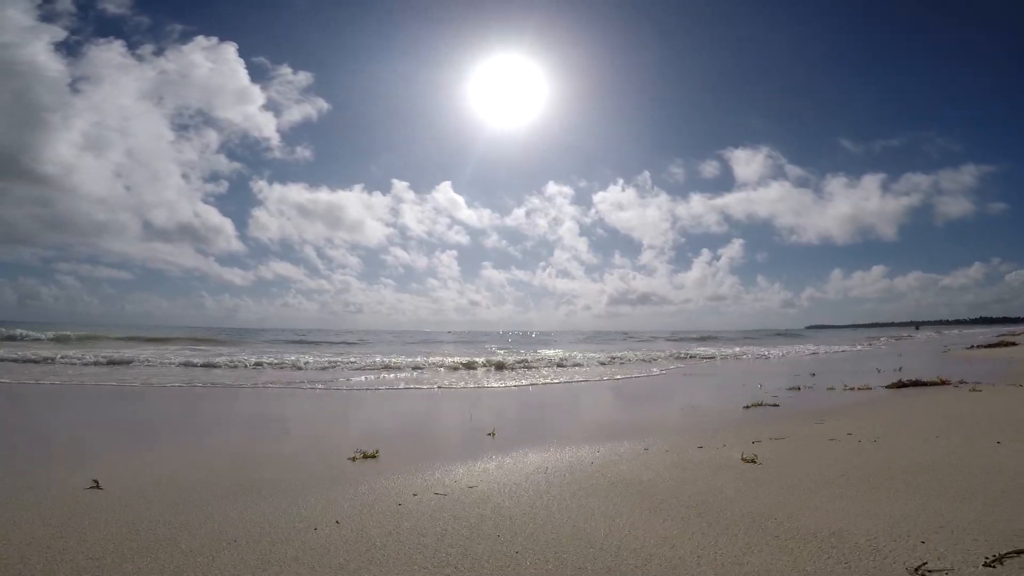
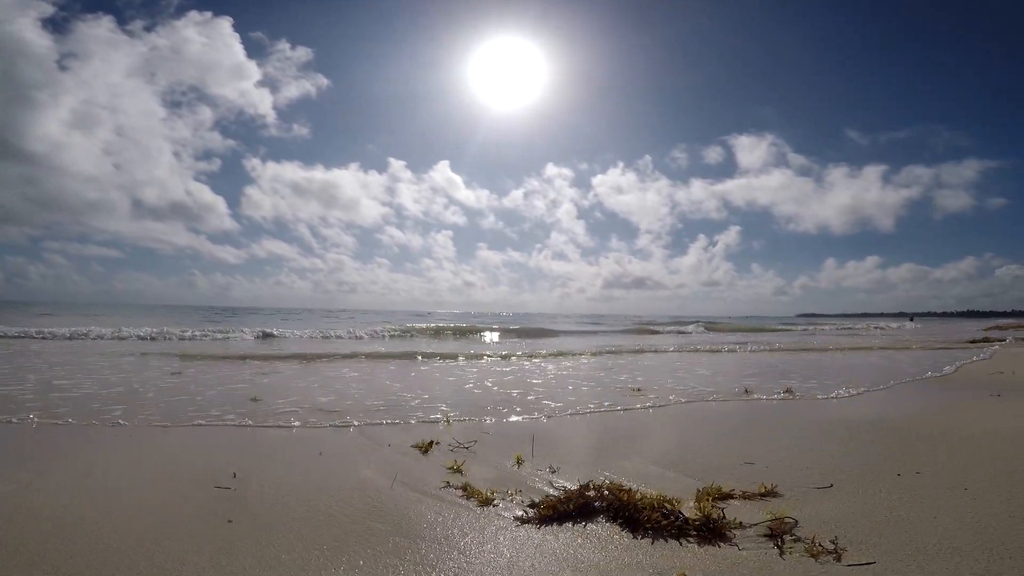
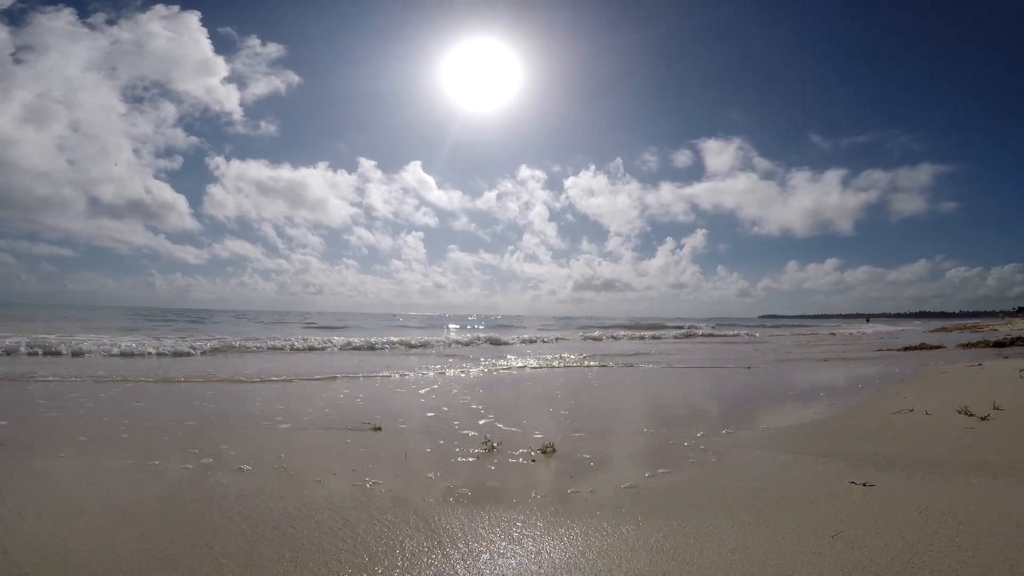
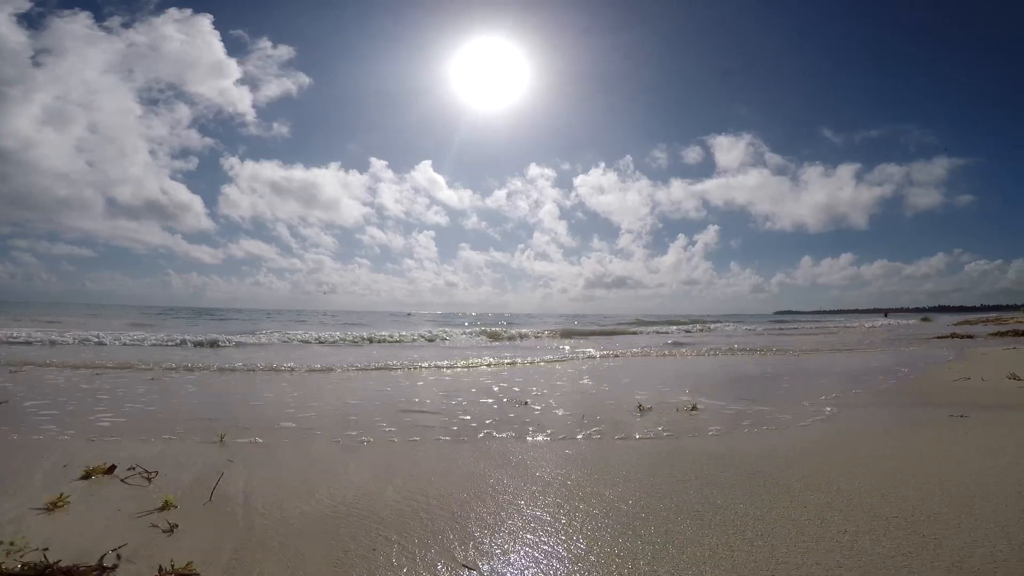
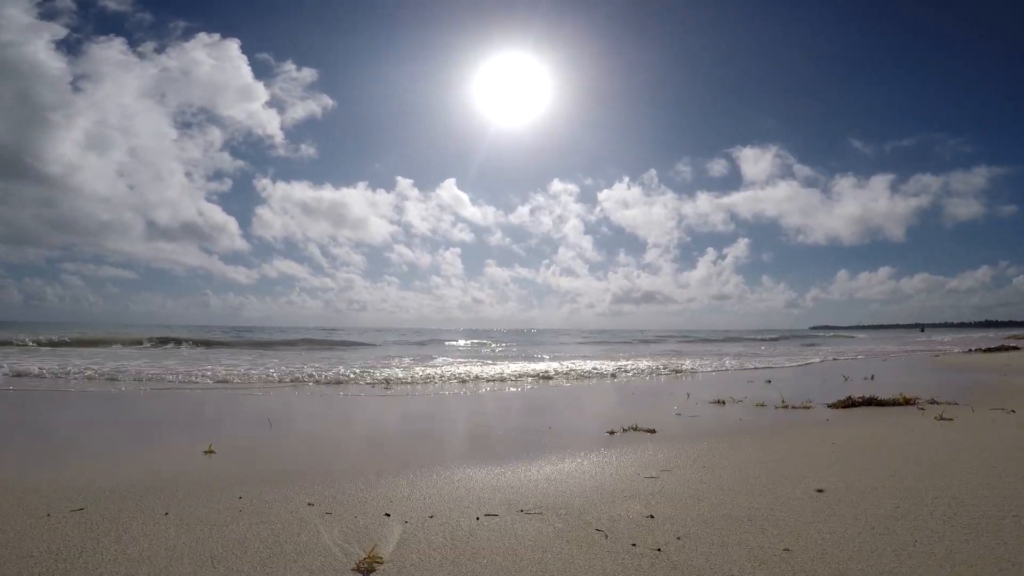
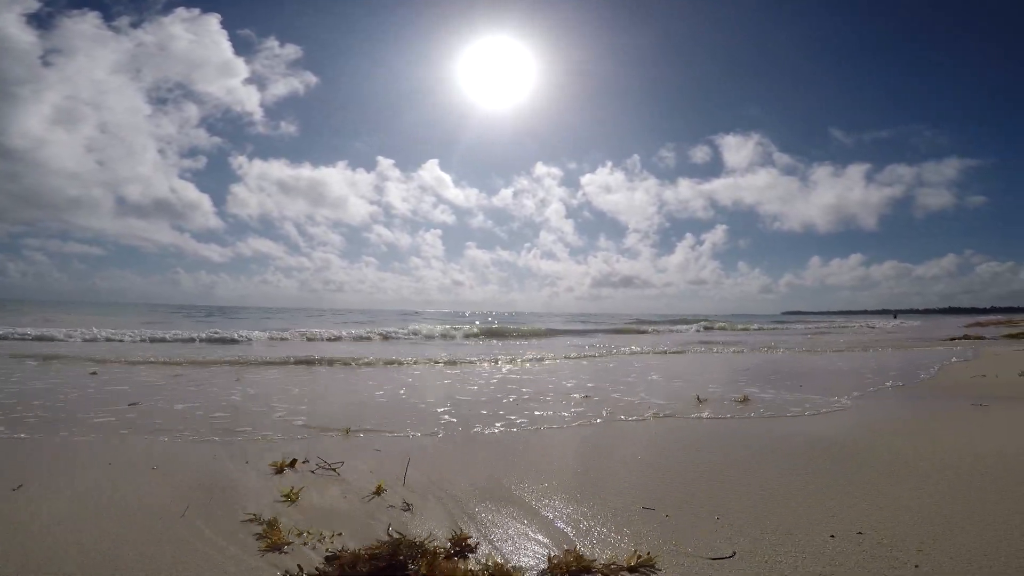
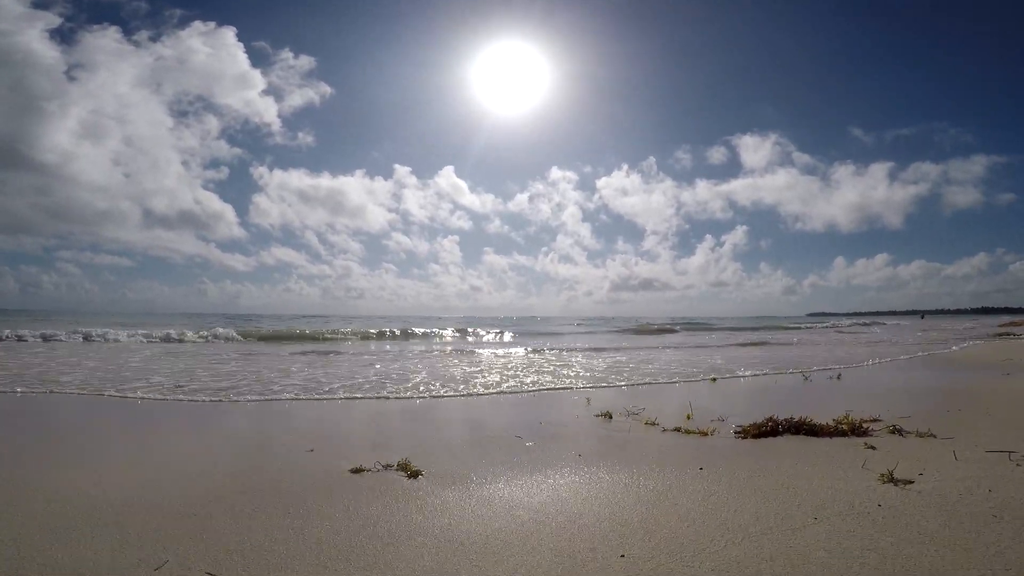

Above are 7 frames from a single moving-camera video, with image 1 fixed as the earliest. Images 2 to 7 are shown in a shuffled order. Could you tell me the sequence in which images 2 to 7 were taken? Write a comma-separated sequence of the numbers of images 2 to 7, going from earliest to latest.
5, 7, 2, 6, 4, 3
